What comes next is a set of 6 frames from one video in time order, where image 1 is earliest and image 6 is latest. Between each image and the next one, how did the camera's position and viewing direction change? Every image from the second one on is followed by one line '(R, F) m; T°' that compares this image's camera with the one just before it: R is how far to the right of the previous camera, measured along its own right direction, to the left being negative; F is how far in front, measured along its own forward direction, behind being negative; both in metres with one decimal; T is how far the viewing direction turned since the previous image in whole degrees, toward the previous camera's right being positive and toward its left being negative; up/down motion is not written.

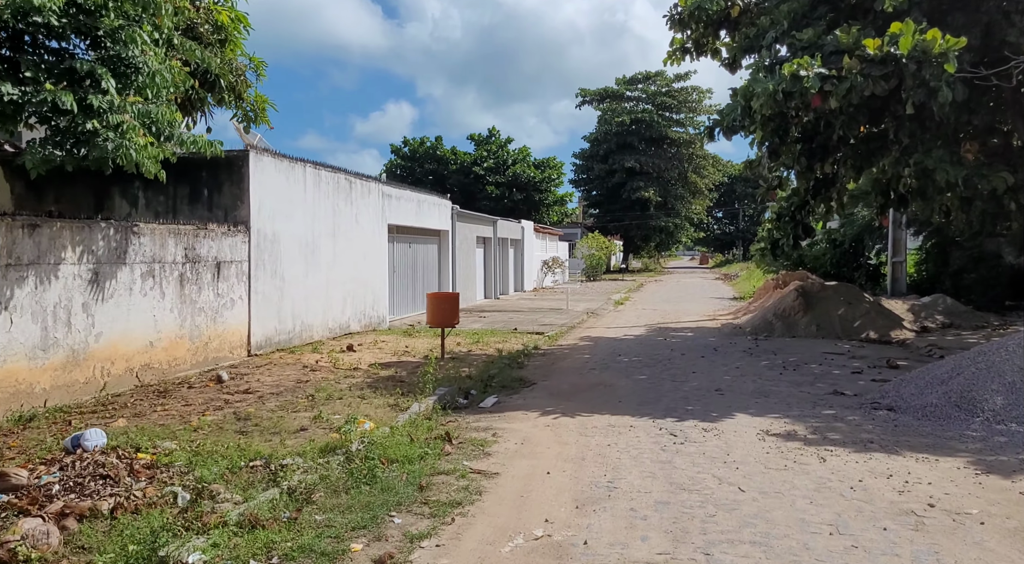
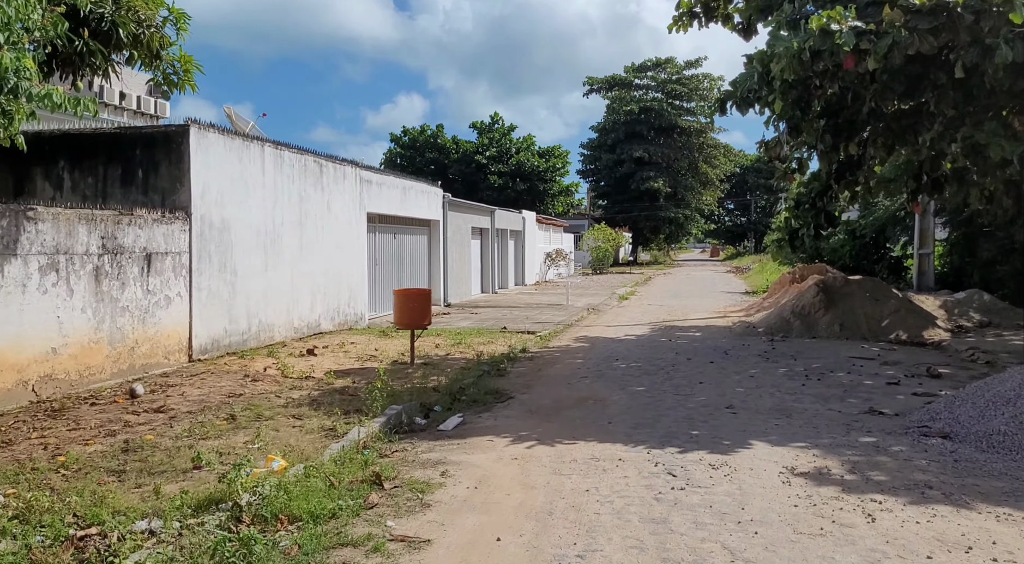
(+0.4, +1.6) m; -1°
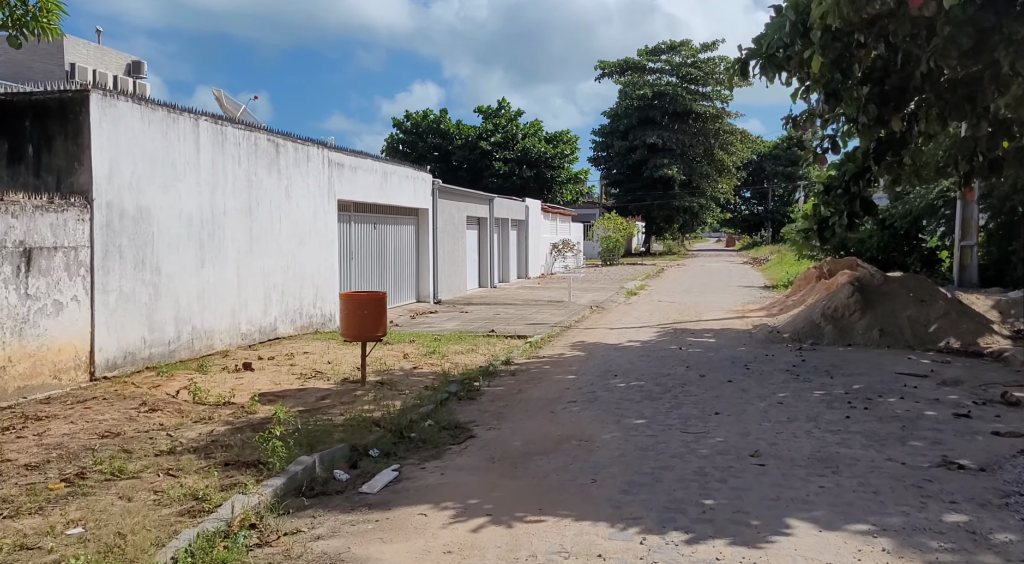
(+0.4, +2.0) m; -1°
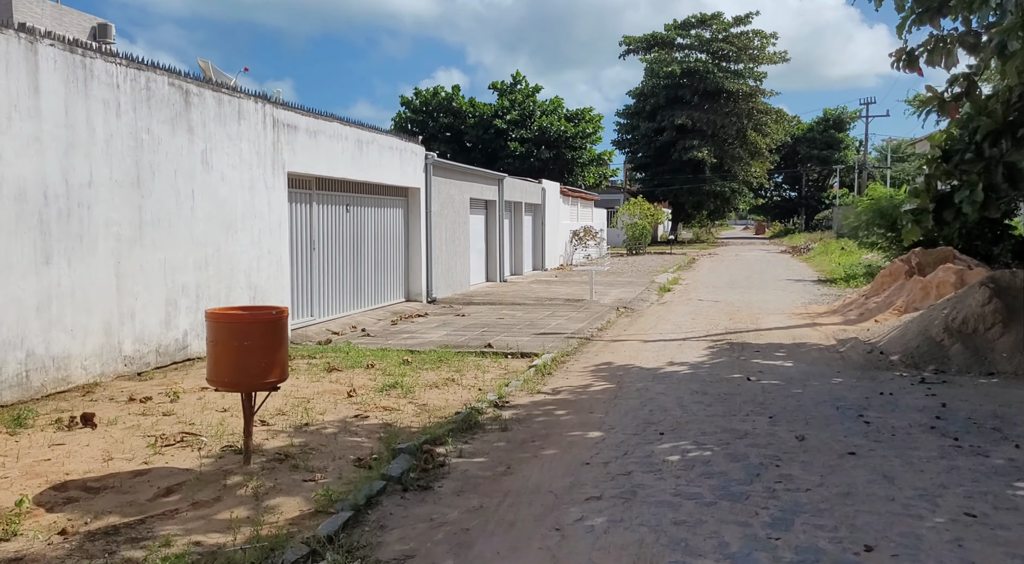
(+0.2, +3.6) m; -1°
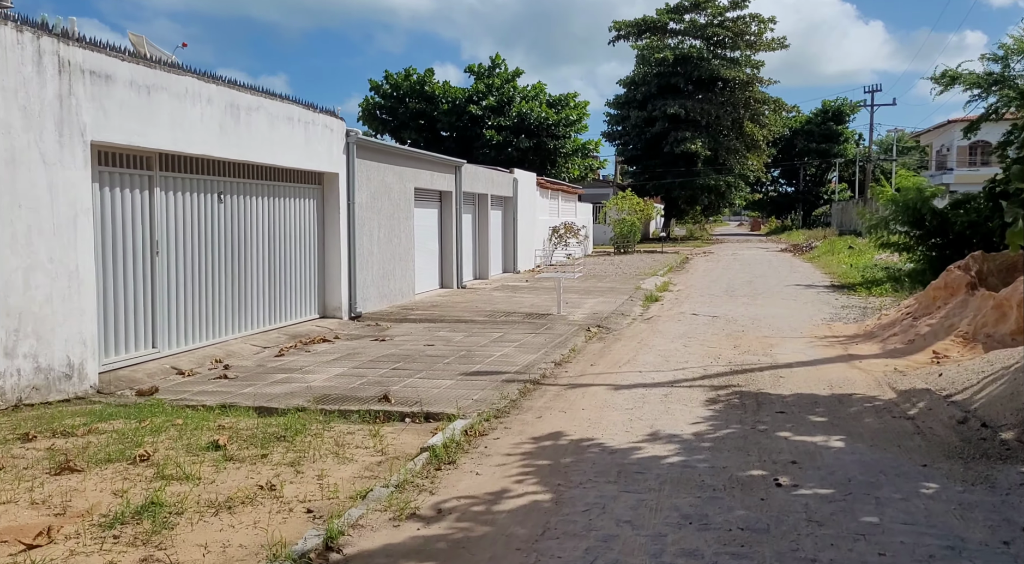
(+0.8, +3.6) m; 0°
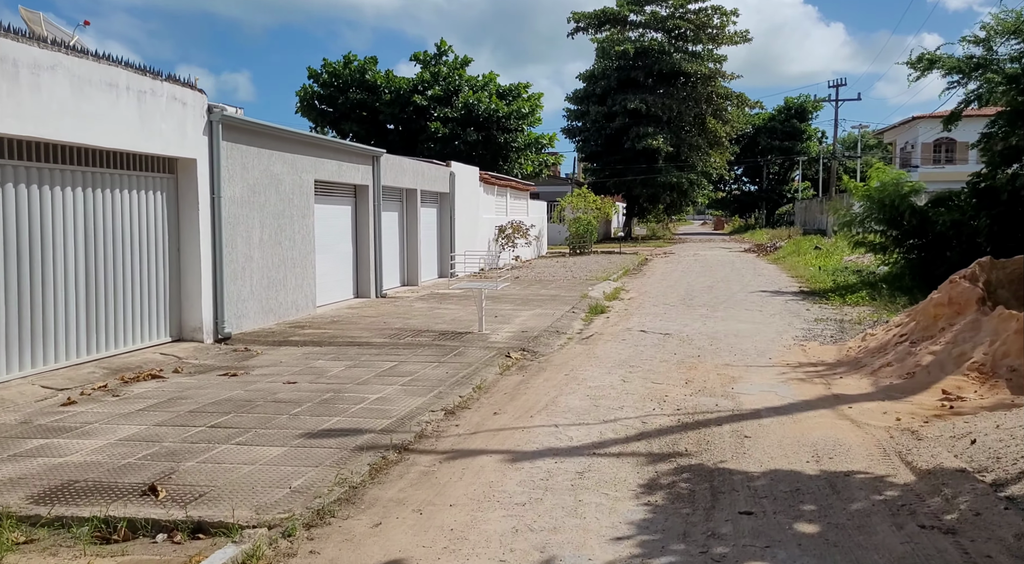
(+0.8, +2.6) m; +2°
